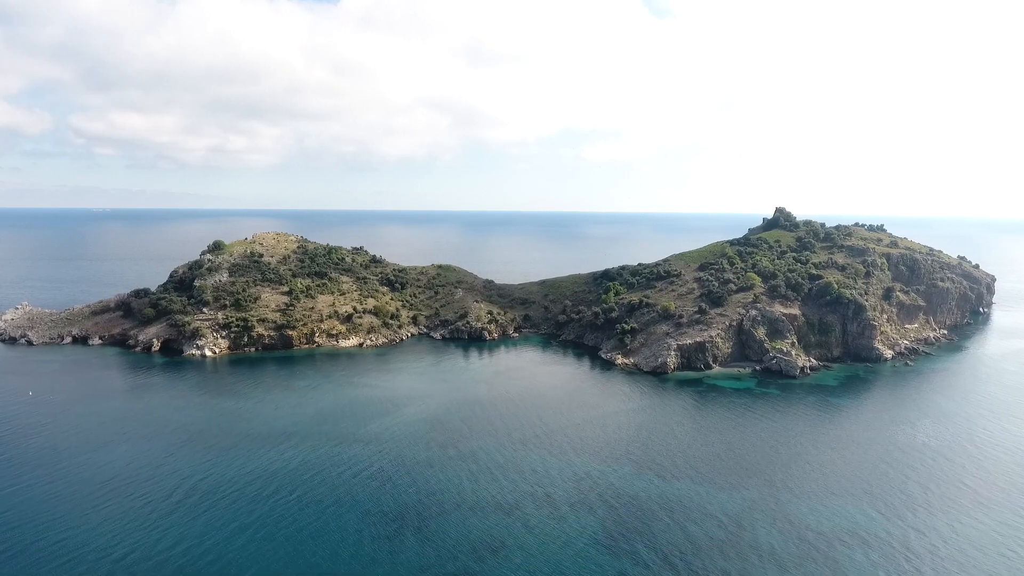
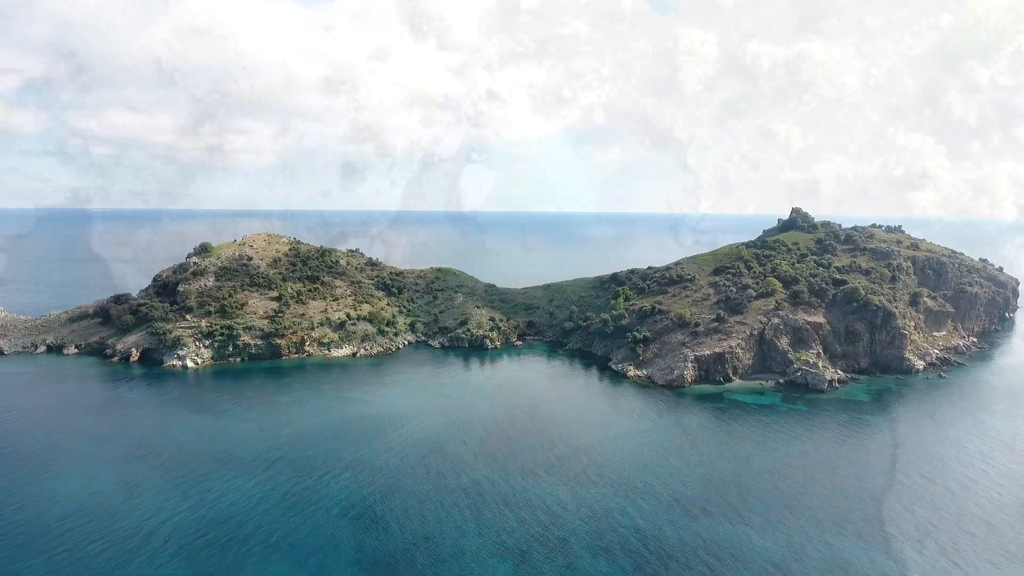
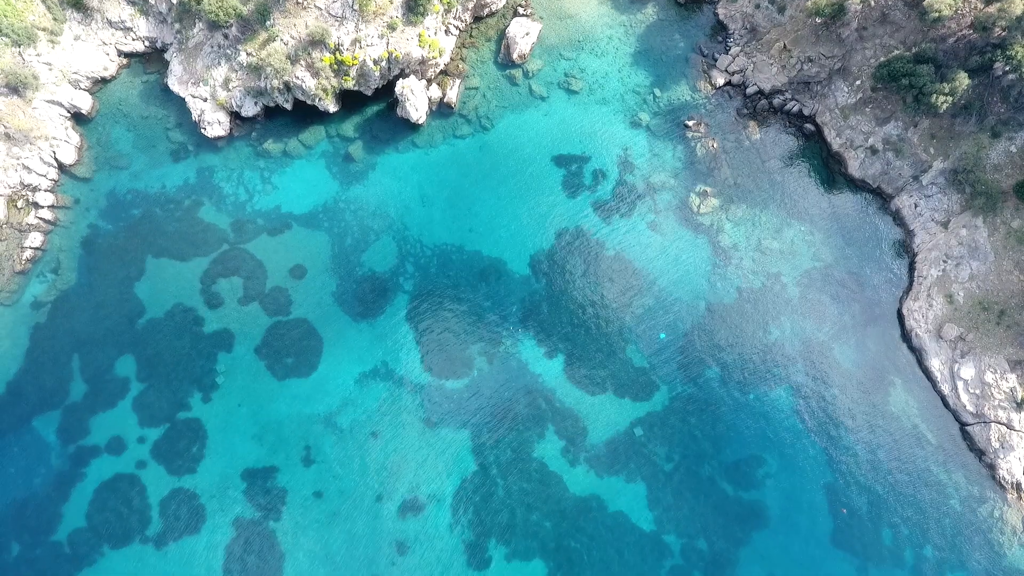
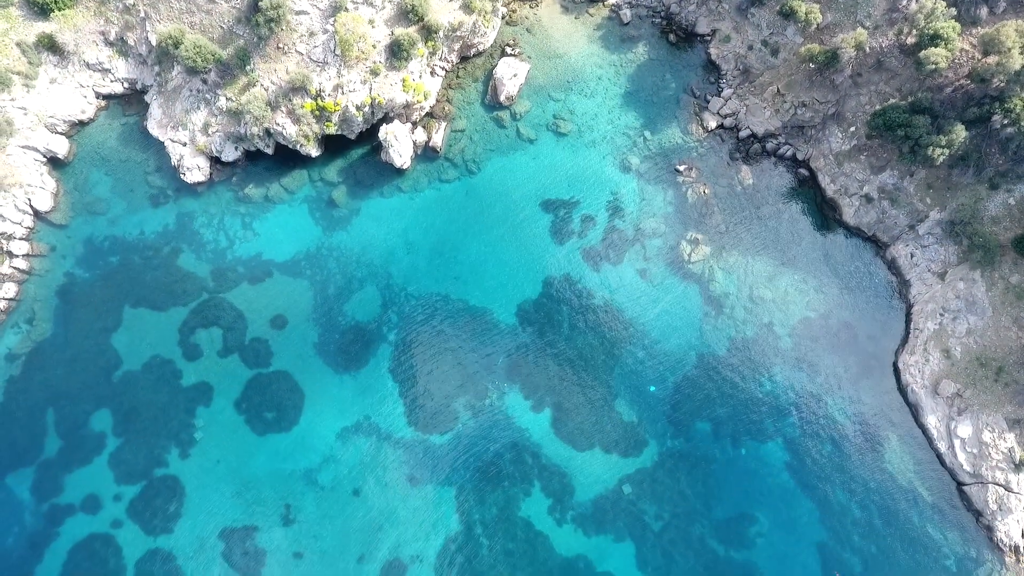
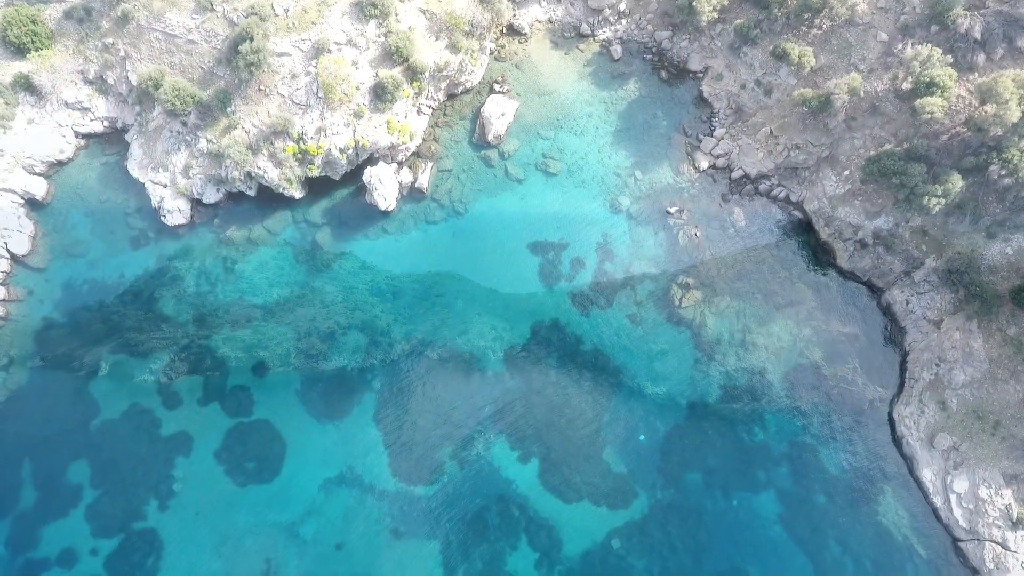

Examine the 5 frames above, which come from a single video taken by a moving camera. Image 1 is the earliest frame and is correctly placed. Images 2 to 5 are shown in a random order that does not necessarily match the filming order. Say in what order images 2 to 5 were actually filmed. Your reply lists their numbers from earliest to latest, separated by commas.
2, 5, 4, 3
